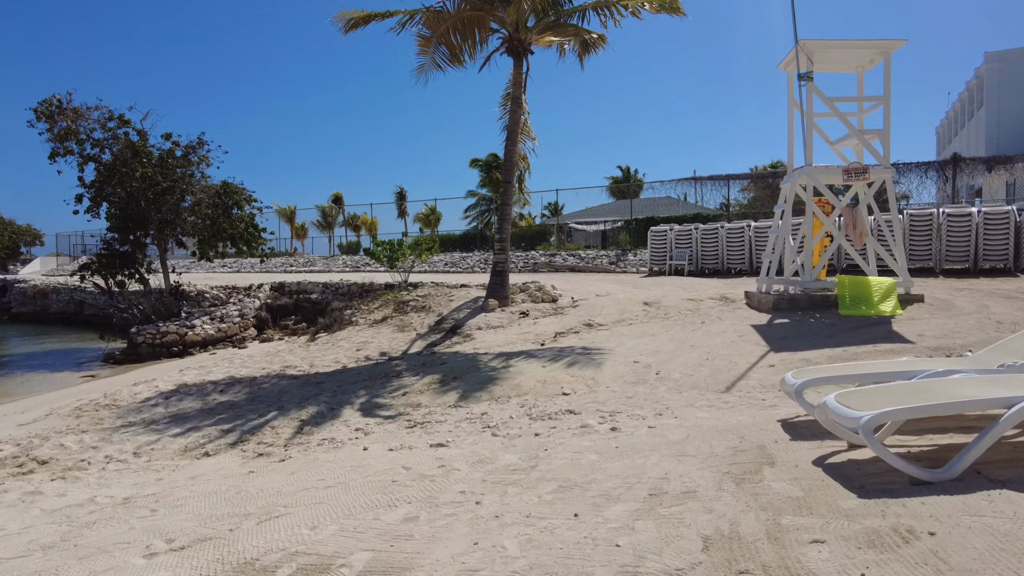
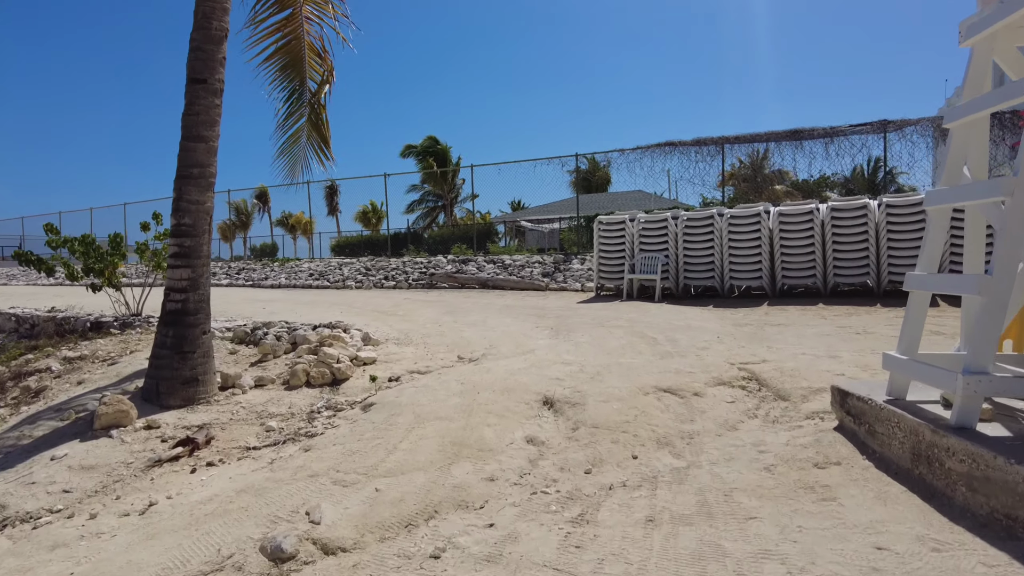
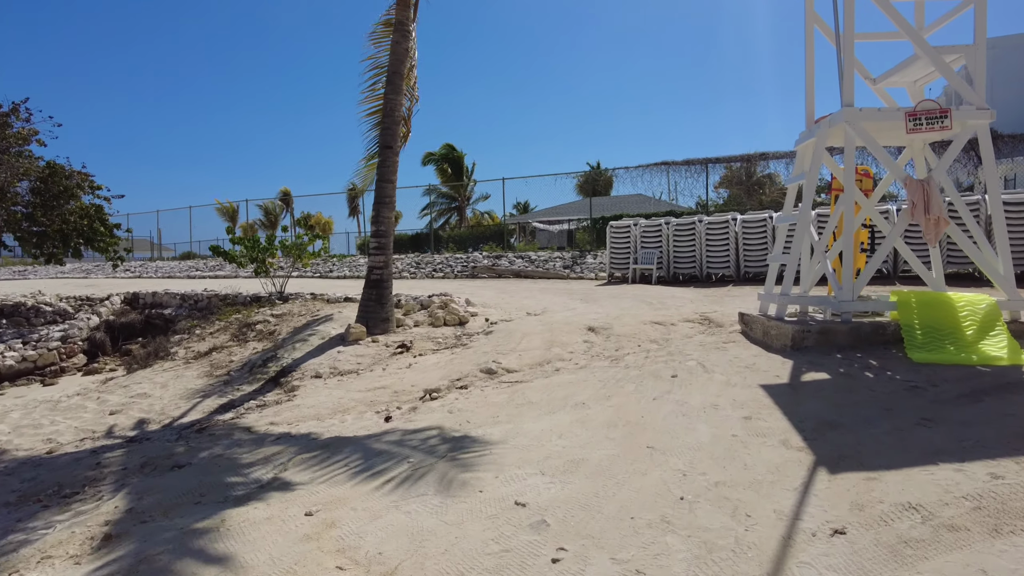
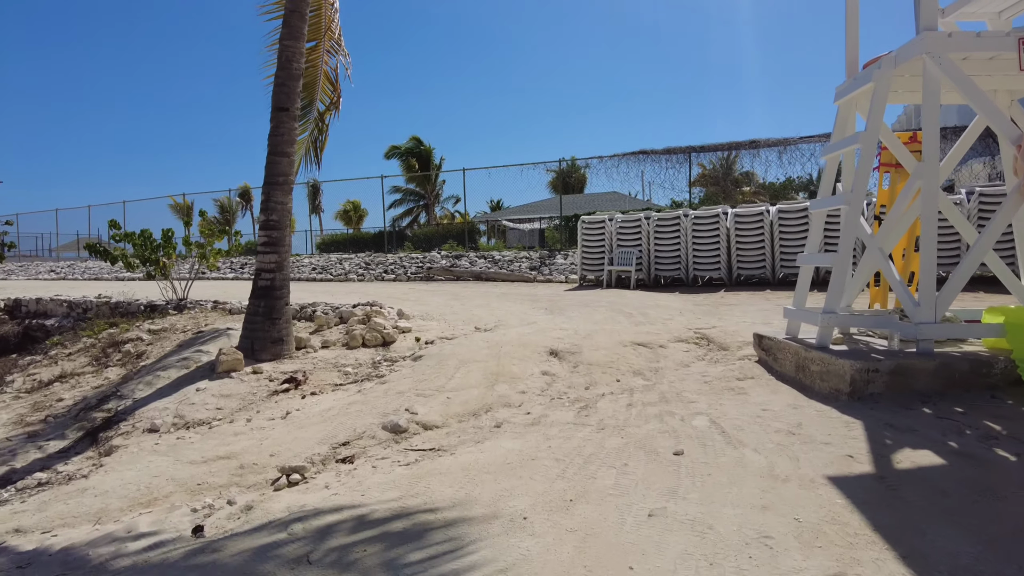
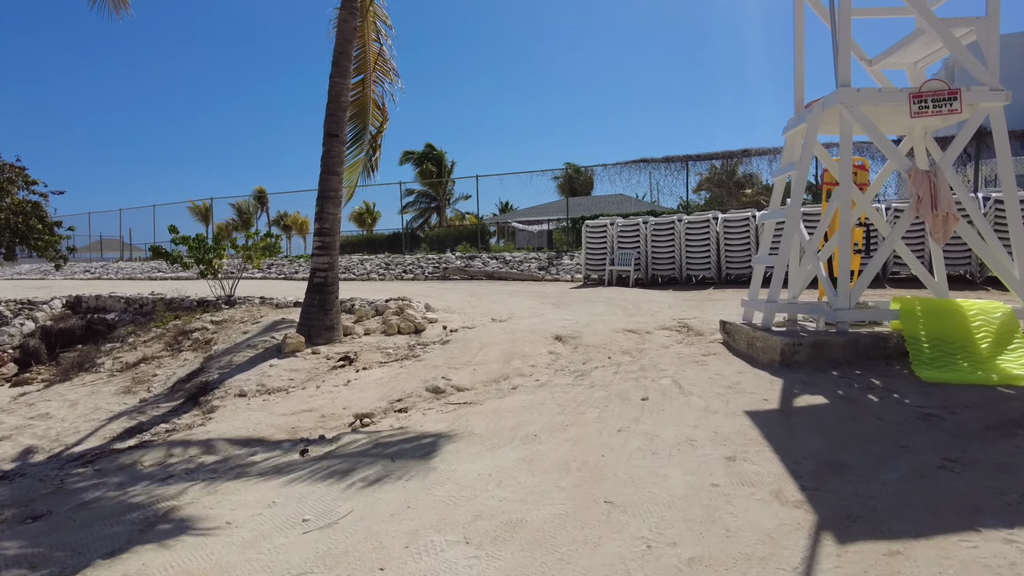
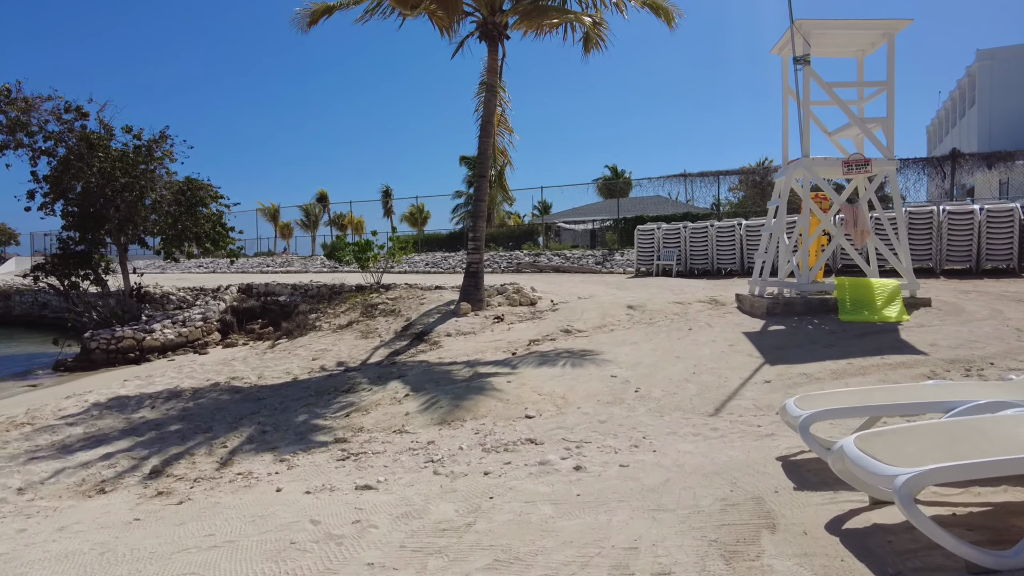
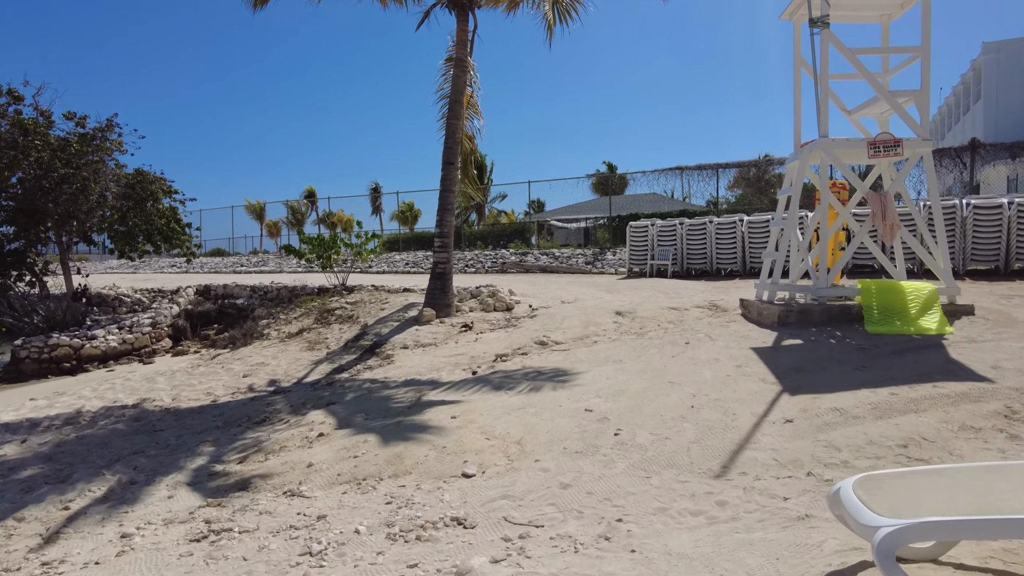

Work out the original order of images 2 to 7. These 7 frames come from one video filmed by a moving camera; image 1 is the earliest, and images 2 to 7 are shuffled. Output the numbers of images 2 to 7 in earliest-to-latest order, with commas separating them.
6, 7, 3, 5, 4, 2
